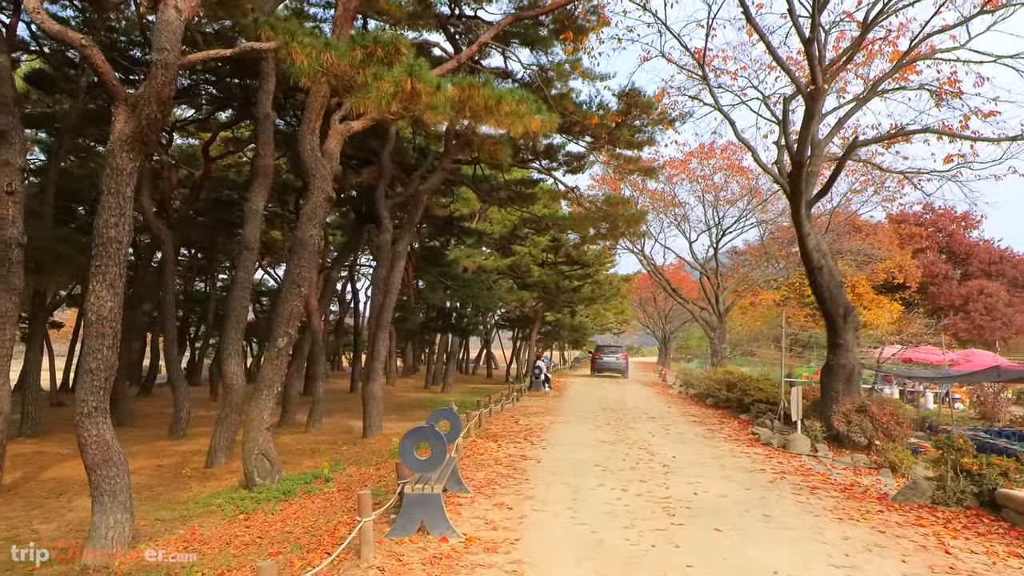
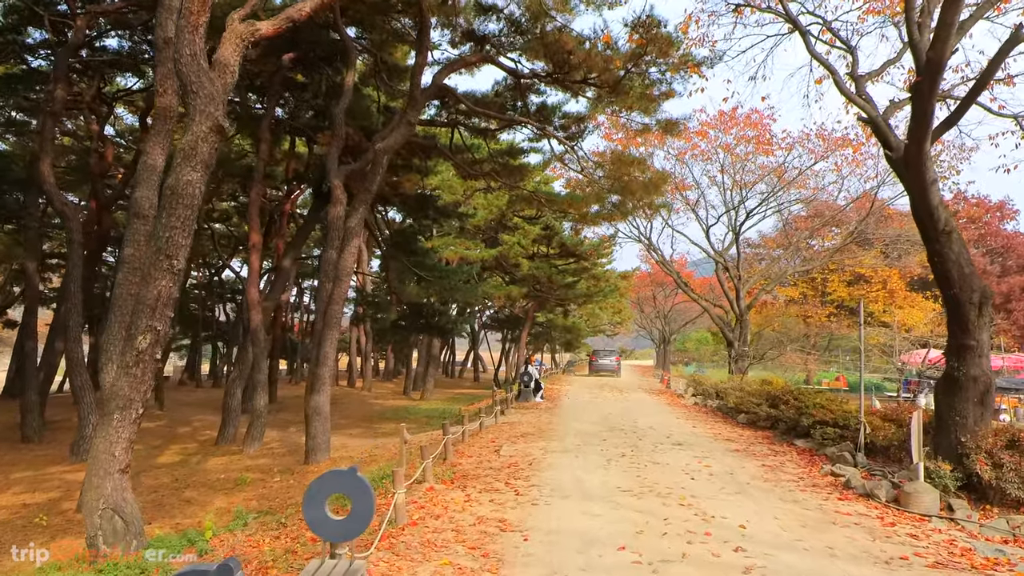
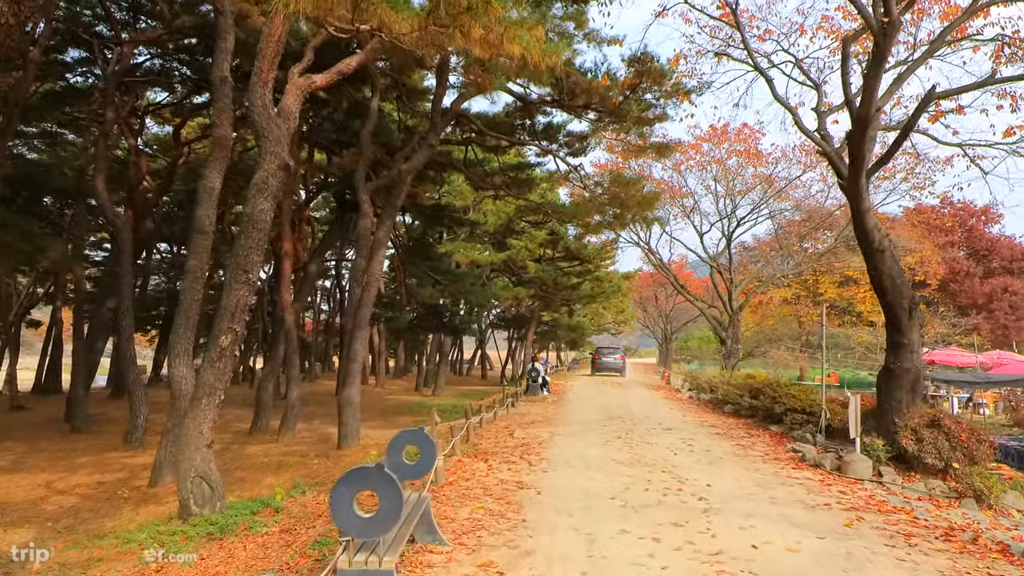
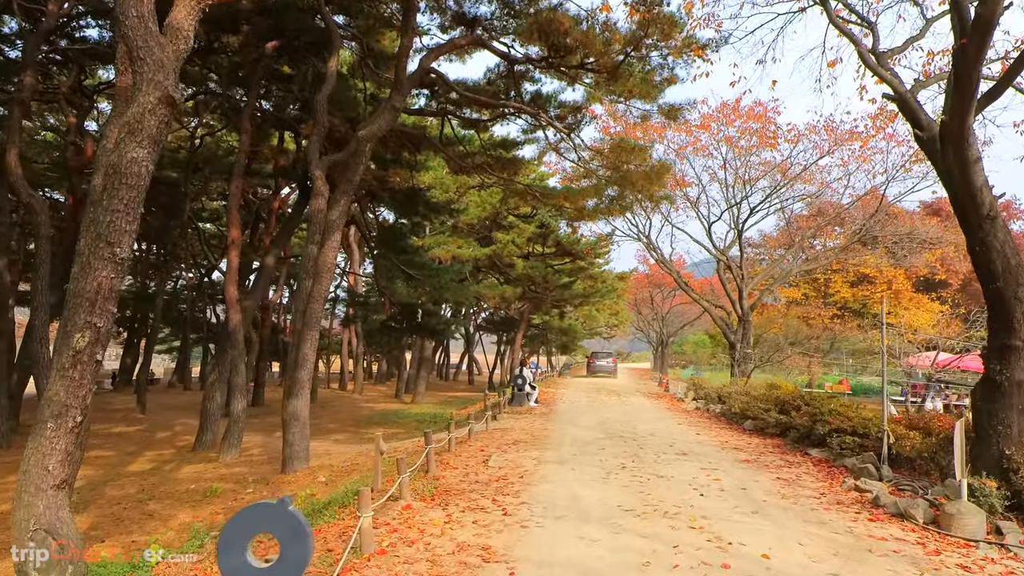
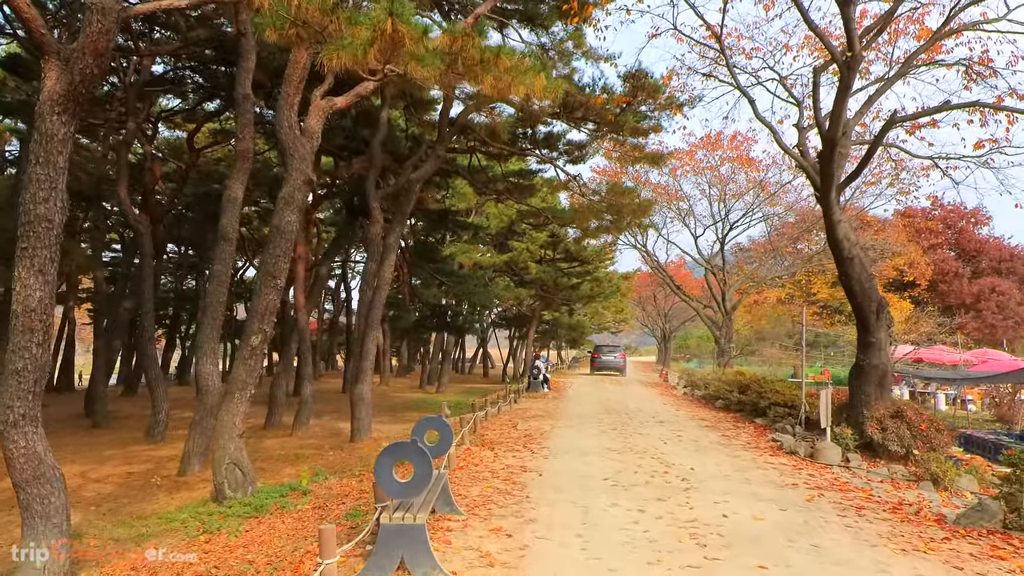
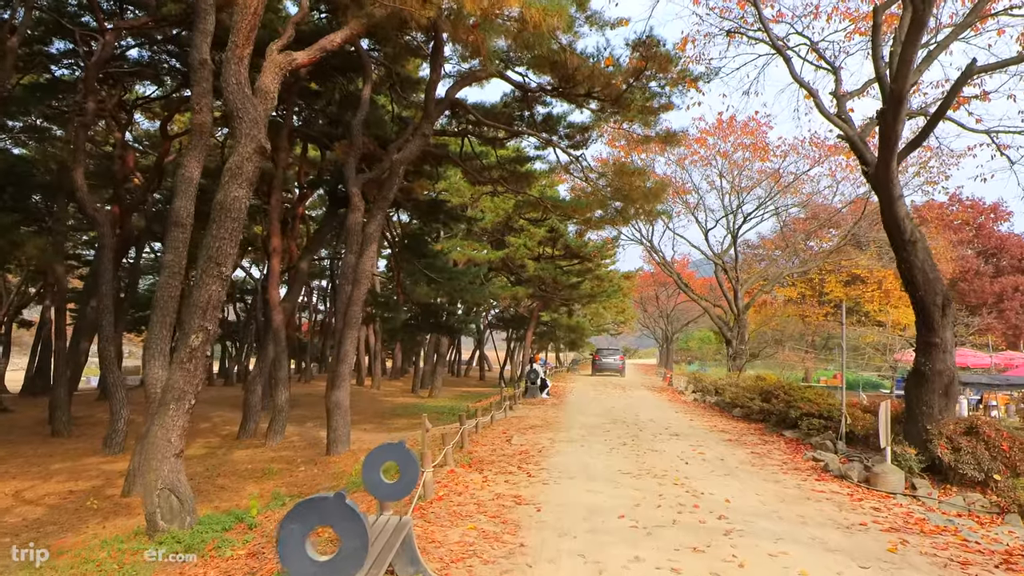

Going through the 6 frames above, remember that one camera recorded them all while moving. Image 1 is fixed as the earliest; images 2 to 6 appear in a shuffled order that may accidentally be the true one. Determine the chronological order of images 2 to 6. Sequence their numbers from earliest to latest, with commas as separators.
5, 3, 6, 2, 4
